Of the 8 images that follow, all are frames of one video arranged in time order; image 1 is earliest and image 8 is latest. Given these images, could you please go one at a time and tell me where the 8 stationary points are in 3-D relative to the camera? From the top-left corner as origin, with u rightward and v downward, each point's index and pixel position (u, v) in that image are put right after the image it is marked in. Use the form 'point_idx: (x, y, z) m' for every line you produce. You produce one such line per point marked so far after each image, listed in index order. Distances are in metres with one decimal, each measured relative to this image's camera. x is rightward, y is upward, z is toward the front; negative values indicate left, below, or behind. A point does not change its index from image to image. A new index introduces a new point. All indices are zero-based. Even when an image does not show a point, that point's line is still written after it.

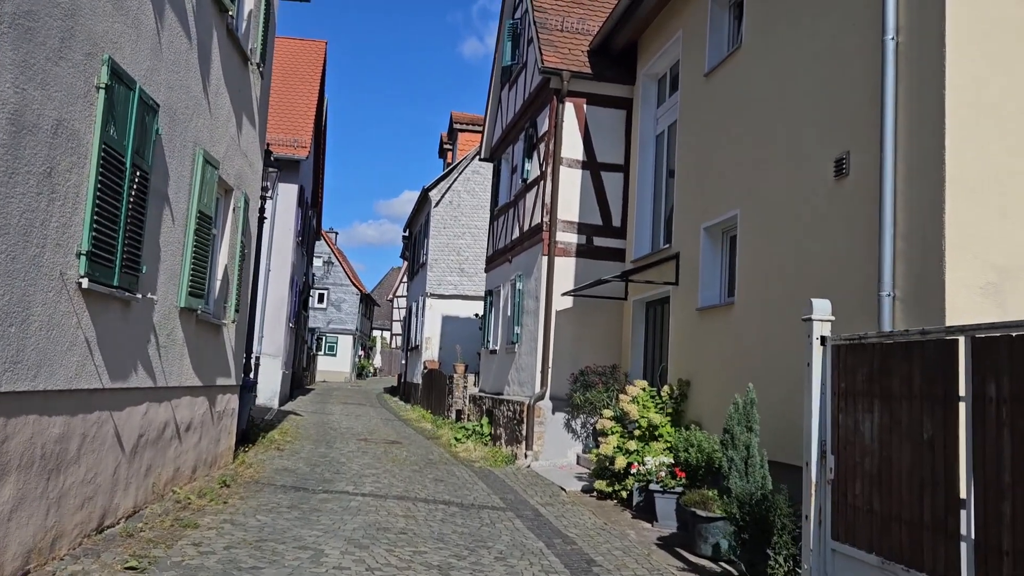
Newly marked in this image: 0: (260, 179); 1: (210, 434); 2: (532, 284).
0: (-3.0, +1.3, +9.9) m
1: (-3.1, -1.5, +8.6) m
2: (+0.3, 0.0, +13.1) m
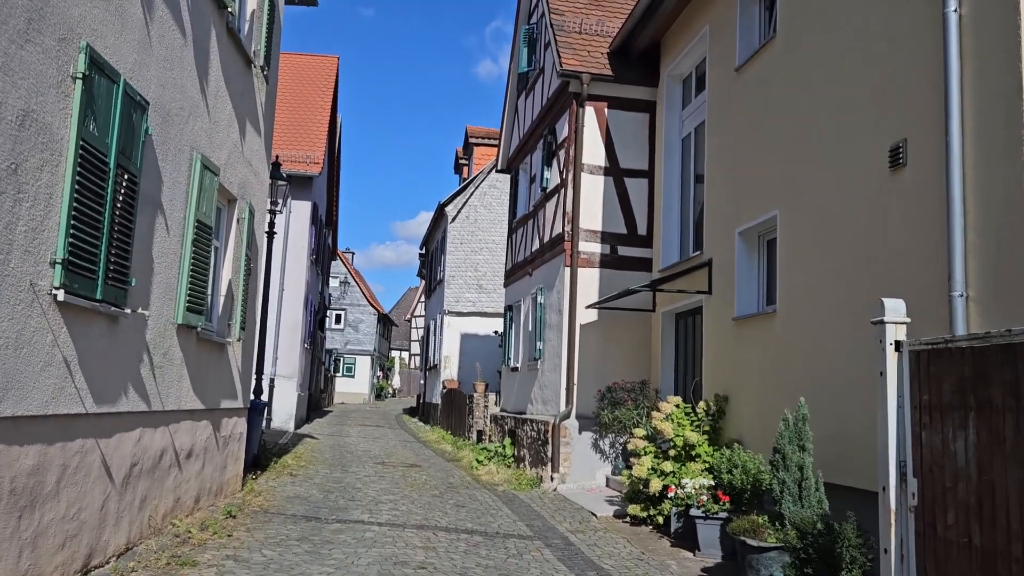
0: (-2.8, +1.1, +9.4) m
1: (-2.8, -1.7, +8.0) m
2: (+0.6, -0.2, +12.5) m
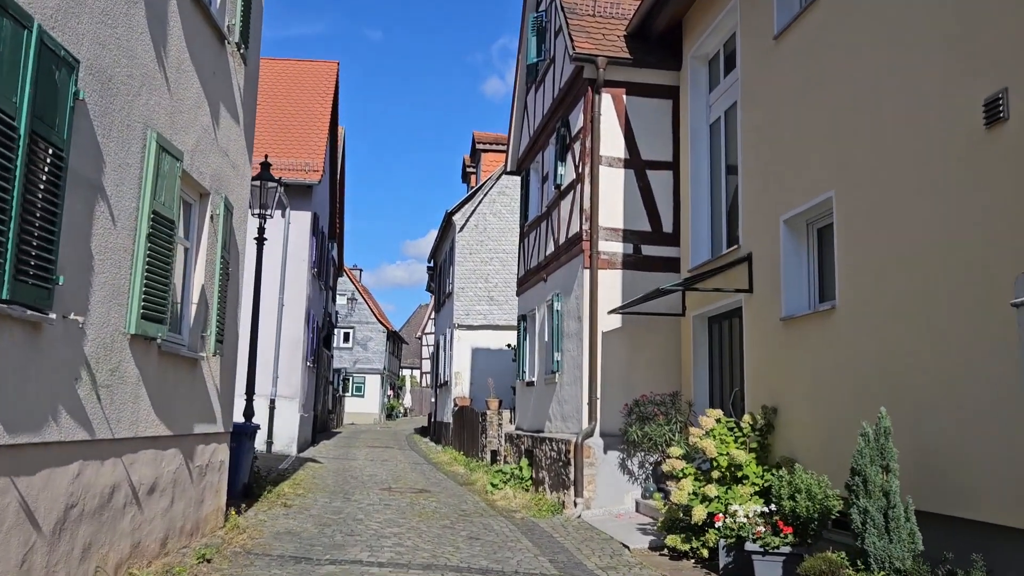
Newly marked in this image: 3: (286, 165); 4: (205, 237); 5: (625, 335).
0: (-2.7, +1.0, +8.4) m
1: (-2.7, -1.7, +6.9) m
2: (+0.8, -0.2, +11.4) m
3: (-4.9, +2.7, +18.3) m
4: (-2.6, +0.4, +7.1) m
5: (+1.5, -0.6, +10.8) m
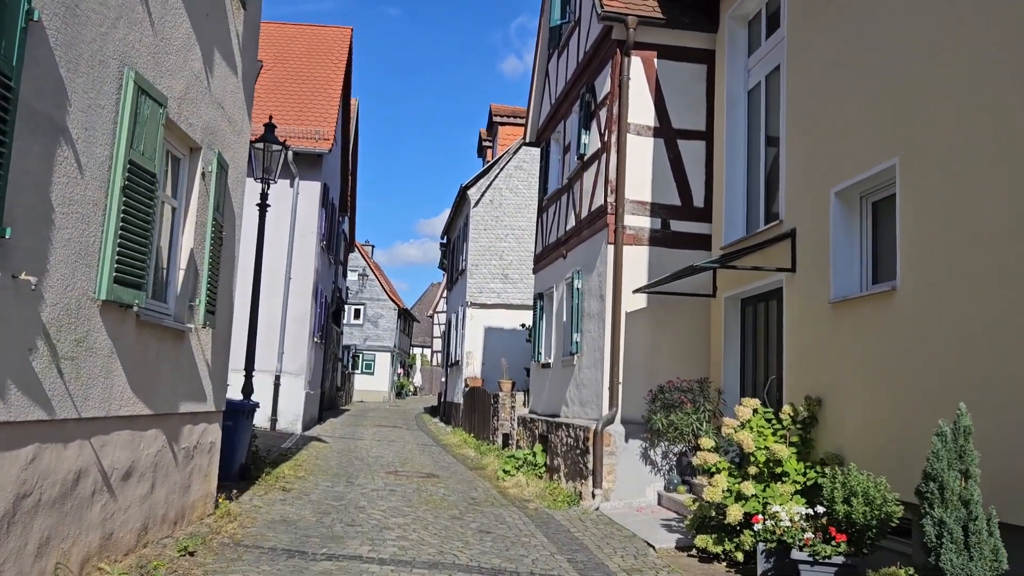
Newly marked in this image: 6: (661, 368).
0: (-2.5, +1.3, +7.7) m
1: (-2.6, -1.5, +6.3) m
2: (+1.0, +0.1, +10.6) m
3: (-4.6, +3.3, +17.6) m
4: (-2.4, +0.7, +6.4) m
5: (+1.7, -0.3, +10.1) m
6: (+1.8, -1.0, +10.0) m
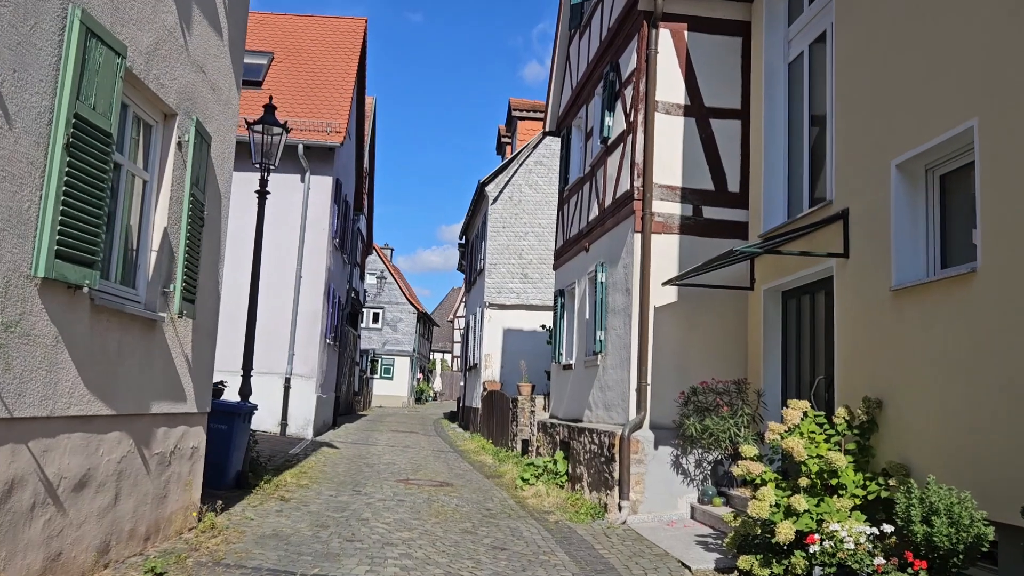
0: (-2.3, +1.4, +6.9) m
1: (-2.4, -1.3, +5.5) m
2: (+1.3, +0.2, +9.8) m
3: (-4.2, +3.3, +16.9) m
4: (-2.3, +0.8, +5.7) m
5: (+1.9, -0.3, +9.2) m
6: (+2.0, -0.9, +9.2) m
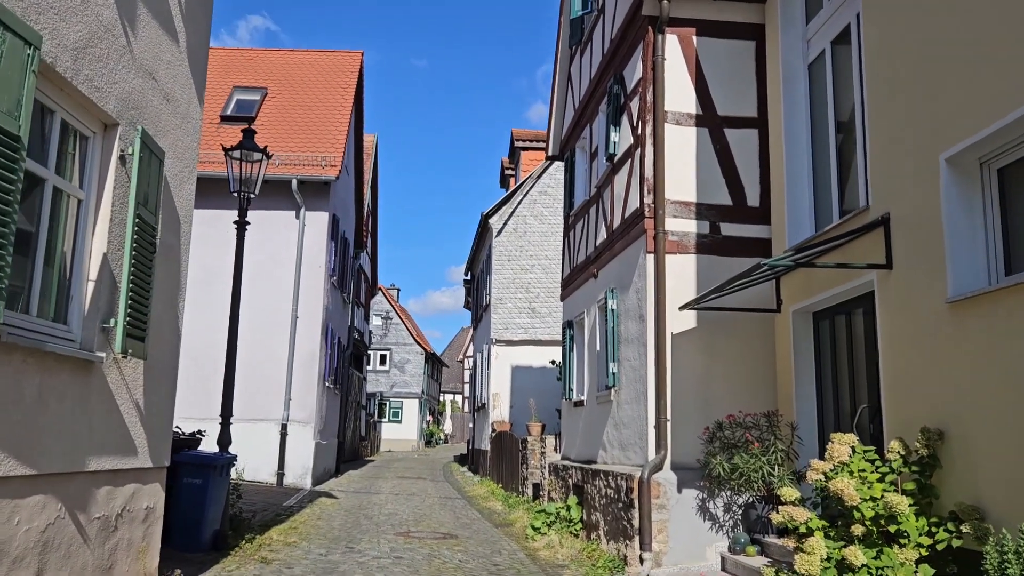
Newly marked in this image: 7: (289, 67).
0: (-2.4, +1.2, +6.2) m
1: (-2.4, -1.5, +4.7) m
2: (+1.3, -0.1, +9.0) m
3: (-4.1, +2.5, +16.3) m
4: (-2.4, +0.6, +4.9) m
5: (+1.9, -0.5, +8.4) m
6: (+2.0, -1.1, +8.3) m
7: (-5.1, +5.0, +19.1) m
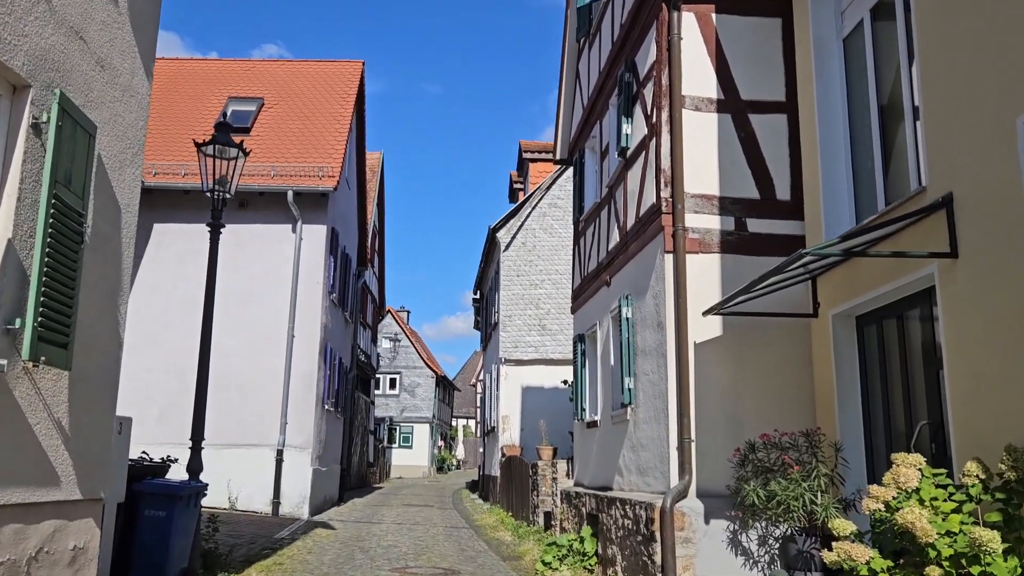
0: (-2.4, +1.1, +5.4) m
1: (-2.5, -1.5, +3.8) m
2: (+1.3, -0.2, +8.1) m
3: (-4.0, +2.2, +15.5) m
4: (-2.4, +0.6, +4.1) m
5: (+1.9, -0.5, +7.4) m
6: (+2.1, -1.1, +7.3) m
7: (-4.9, +4.6, +18.5) m
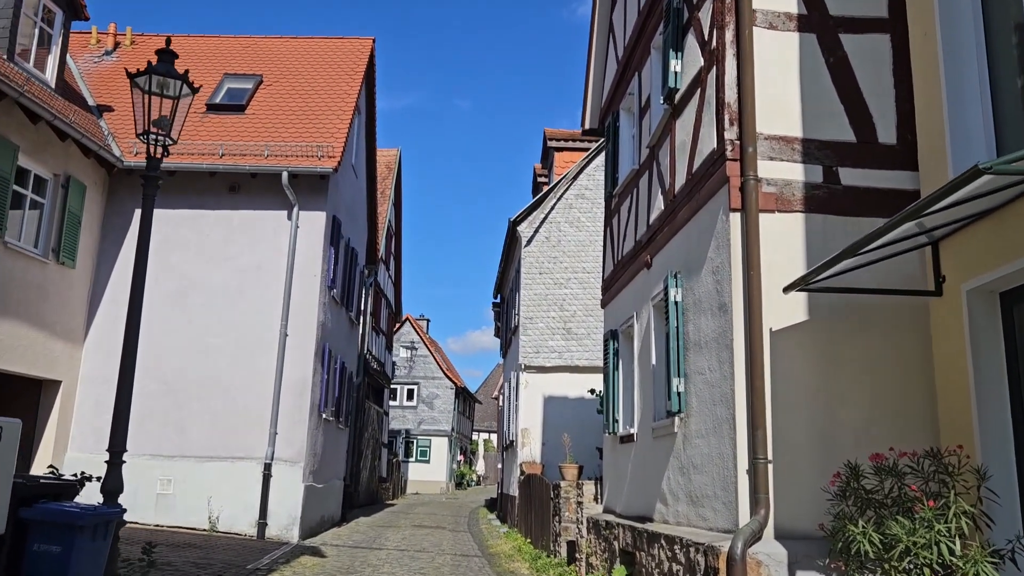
0: (-2.3, +1.4, +3.7) m
1: (-2.5, -1.2, +2.0) m
2: (+1.4, 0.0, +6.2) m
3: (-3.6, +2.3, +13.8) m
4: (-2.4, +0.9, +2.4) m
5: (+2.0, -0.3, +5.6) m
6: (+2.1, -0.9, +5.4) m
7: (-4.5, +4.7, +16.9) m
